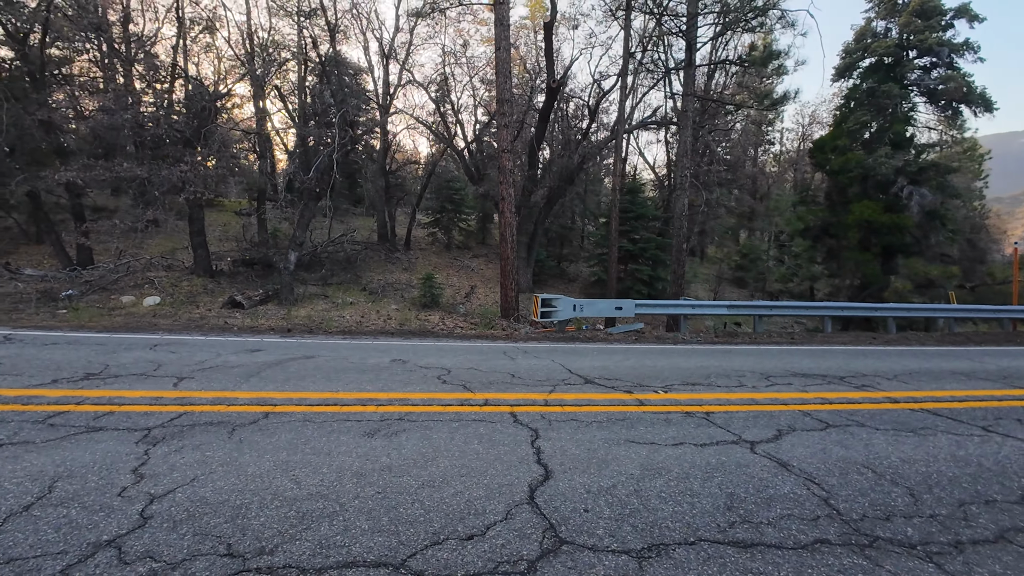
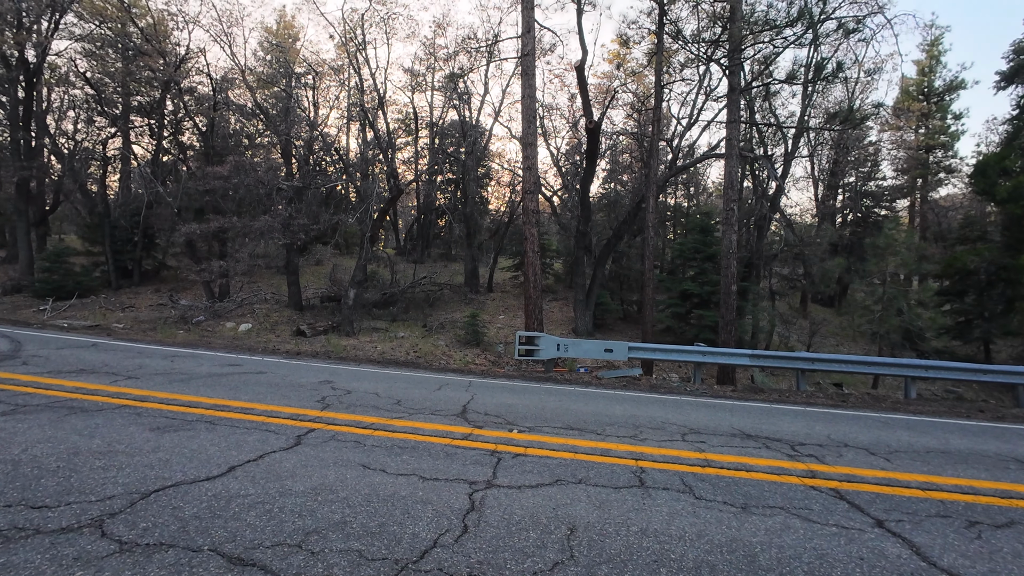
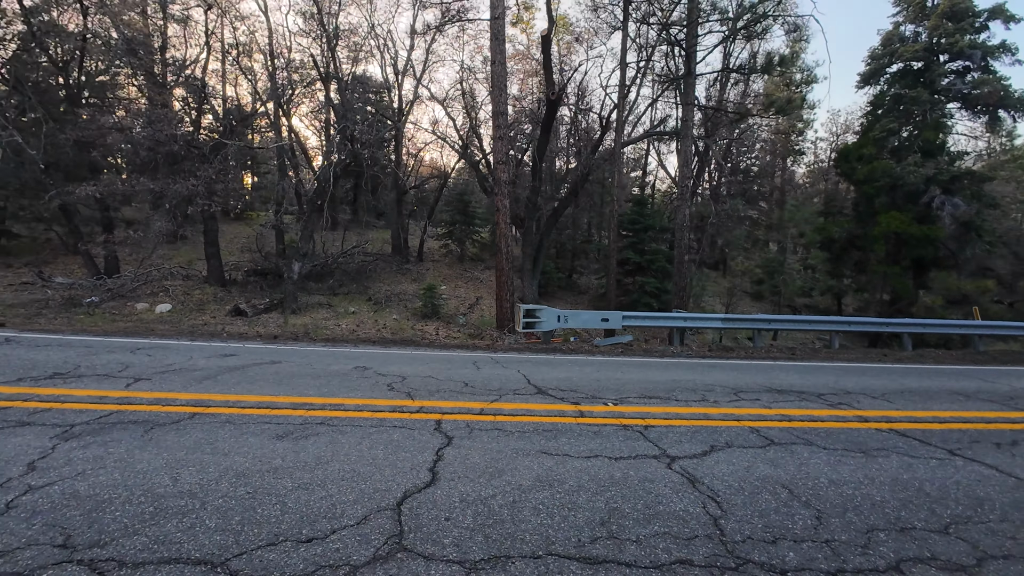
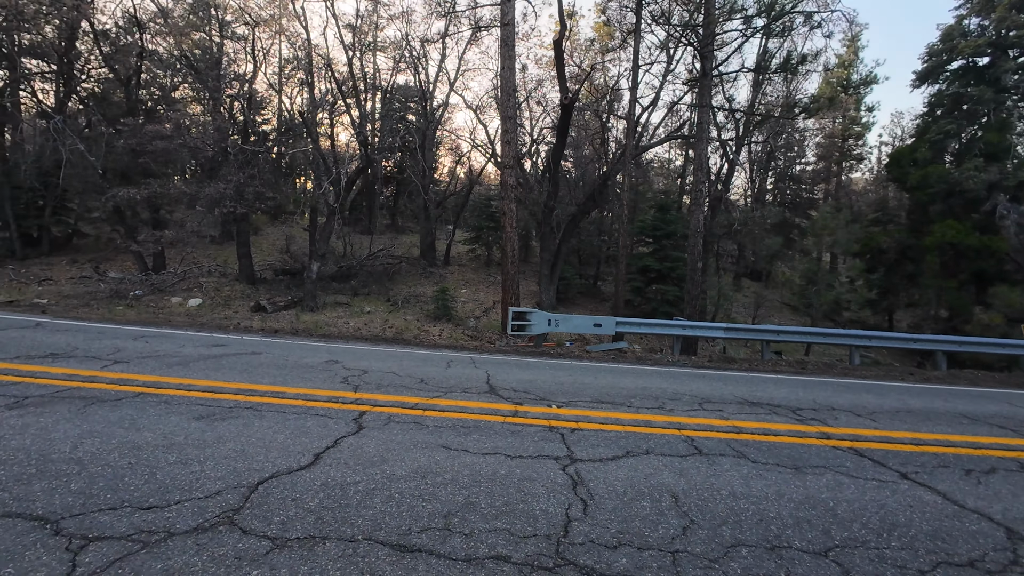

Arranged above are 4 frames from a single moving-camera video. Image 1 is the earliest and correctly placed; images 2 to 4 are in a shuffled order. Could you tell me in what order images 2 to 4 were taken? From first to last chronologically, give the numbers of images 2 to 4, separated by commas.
3, 4, 2
